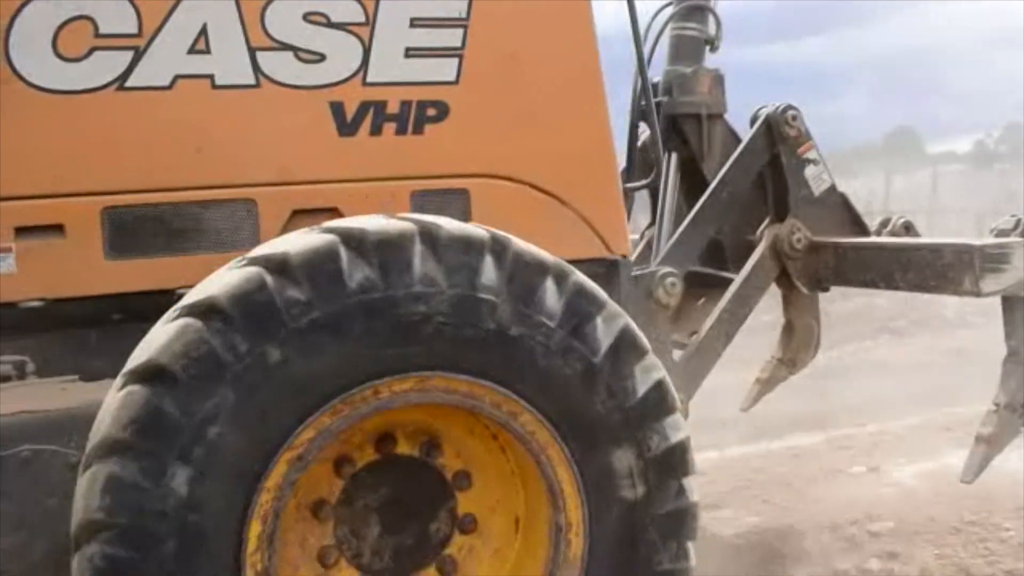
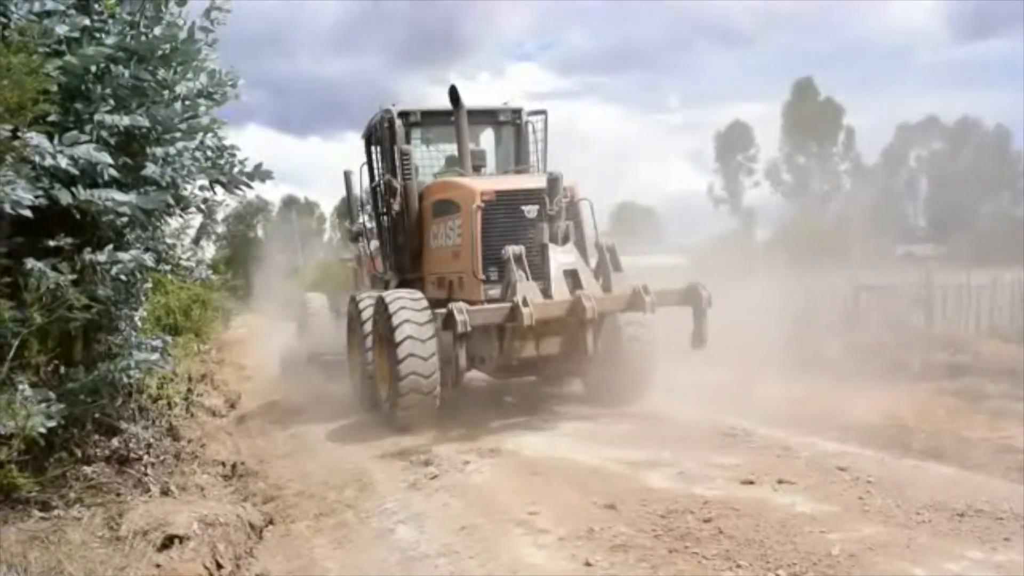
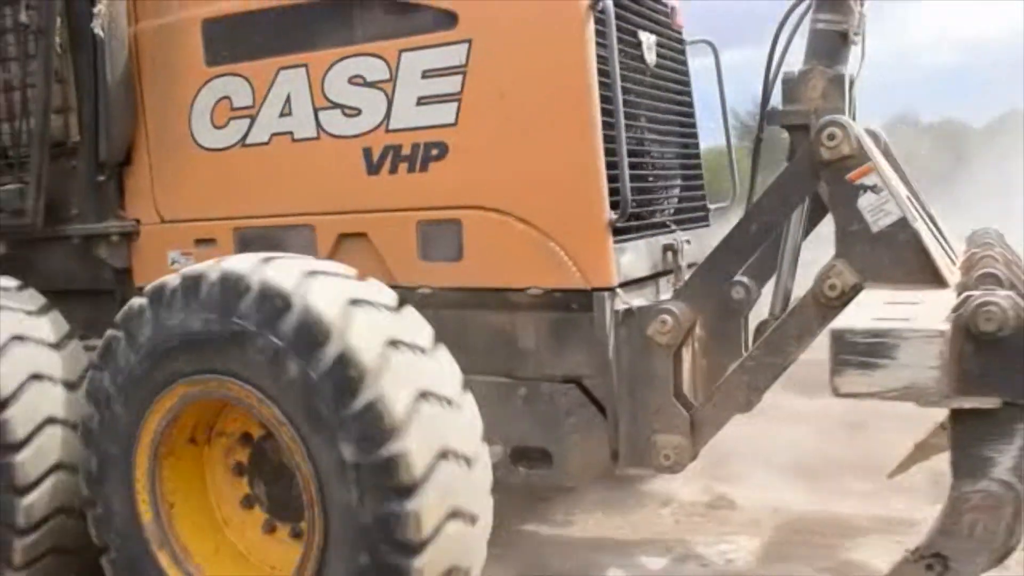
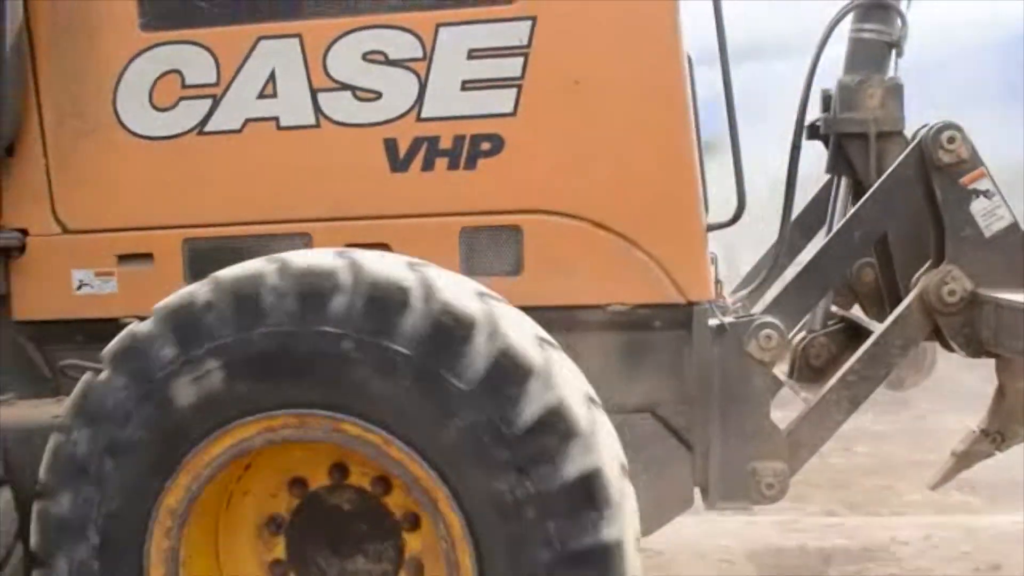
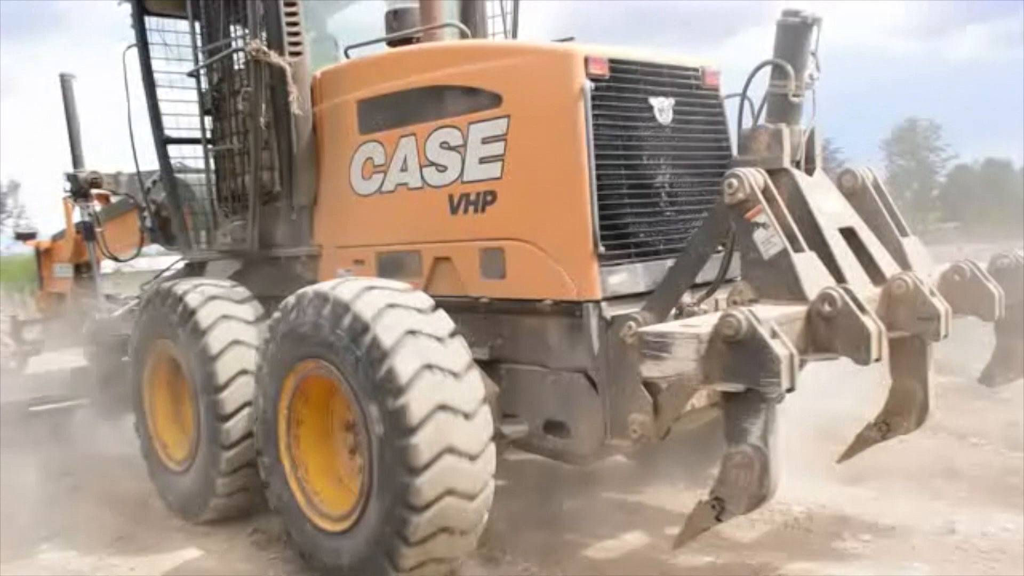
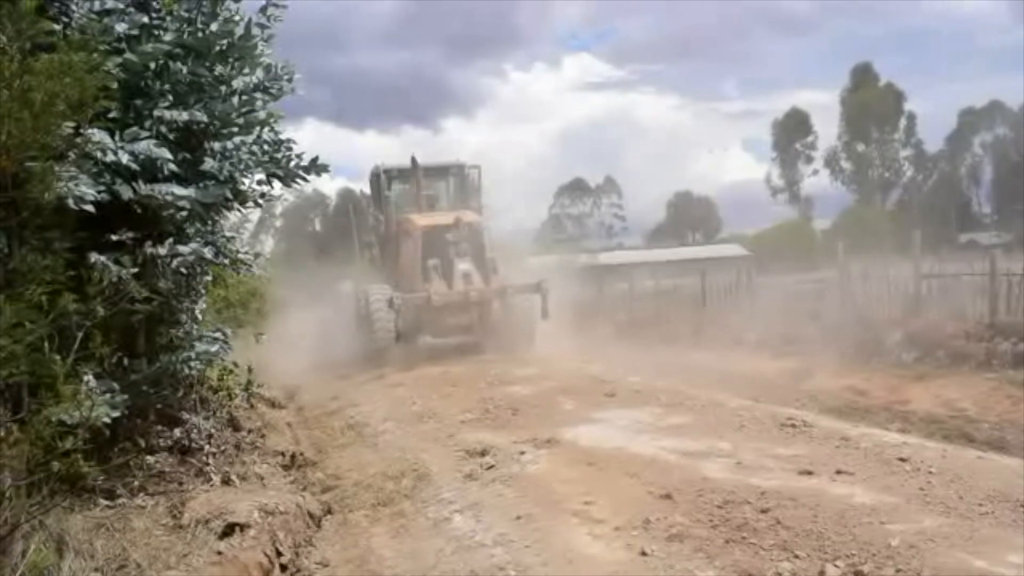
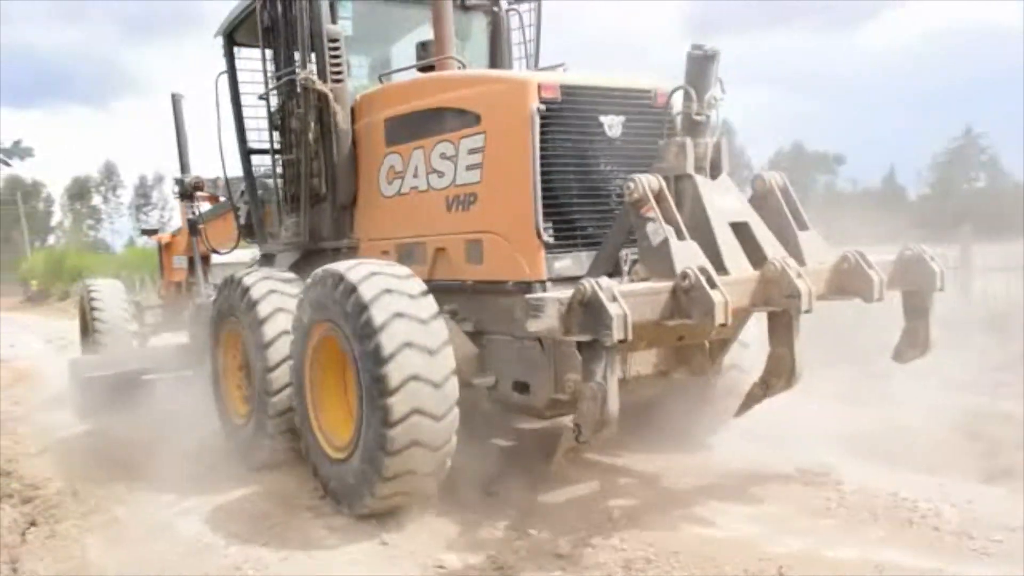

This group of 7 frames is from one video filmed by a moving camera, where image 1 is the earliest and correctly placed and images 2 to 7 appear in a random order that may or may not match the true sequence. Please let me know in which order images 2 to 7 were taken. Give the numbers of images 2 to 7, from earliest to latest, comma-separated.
4, 3, 5, 7, 2, 6
